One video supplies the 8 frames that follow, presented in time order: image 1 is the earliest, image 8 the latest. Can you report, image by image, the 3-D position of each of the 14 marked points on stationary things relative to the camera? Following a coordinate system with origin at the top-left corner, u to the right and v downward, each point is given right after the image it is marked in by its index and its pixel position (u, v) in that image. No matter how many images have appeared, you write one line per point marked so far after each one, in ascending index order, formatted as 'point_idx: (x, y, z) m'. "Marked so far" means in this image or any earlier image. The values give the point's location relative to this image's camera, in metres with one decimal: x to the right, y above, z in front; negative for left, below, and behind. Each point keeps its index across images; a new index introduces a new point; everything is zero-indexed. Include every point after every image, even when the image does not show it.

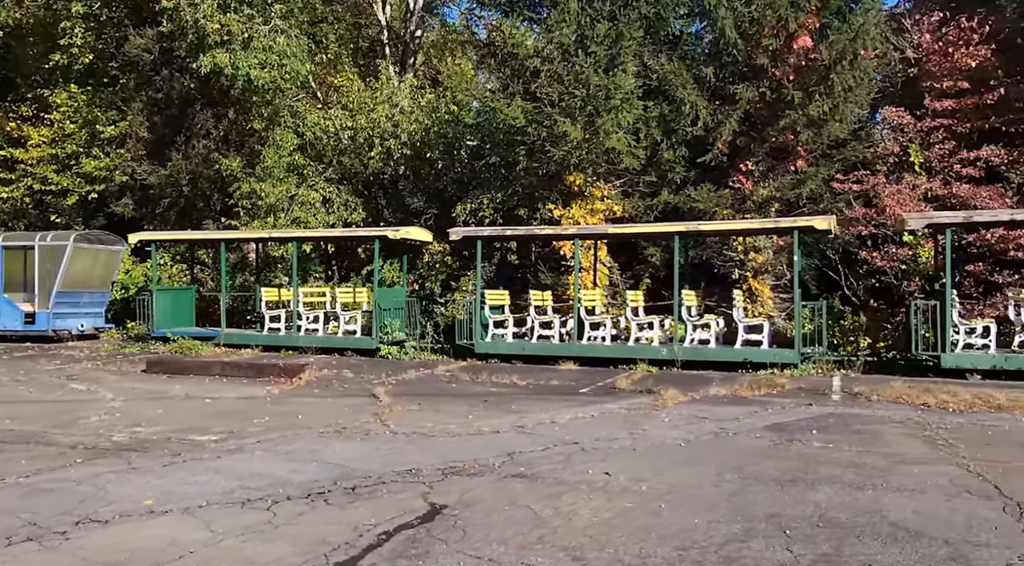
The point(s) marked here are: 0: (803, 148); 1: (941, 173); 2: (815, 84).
0: (+5.6, +2.6, +18.1) m
1: (+7.8, +2.0, +17.2) m
2: (+5.6, +3.8, +17.8) m
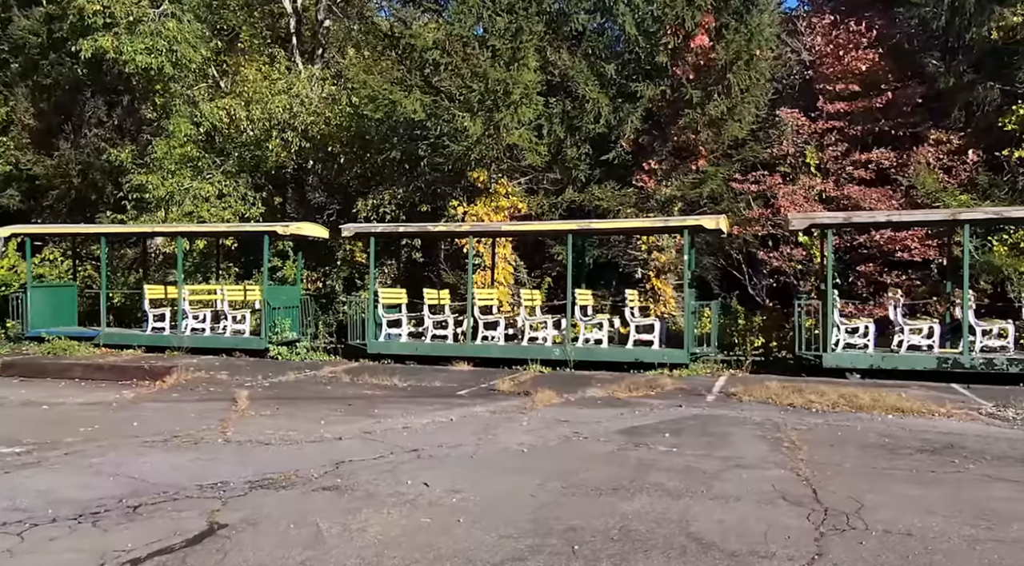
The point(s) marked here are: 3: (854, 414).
0: (+3.8, +2.6, +18.4) m
1: (+6.0, +2.0, +17.6) m
2: (+3.7, +3.8, +18.0) m
3: (+2.7, -1.0, +7.7) m
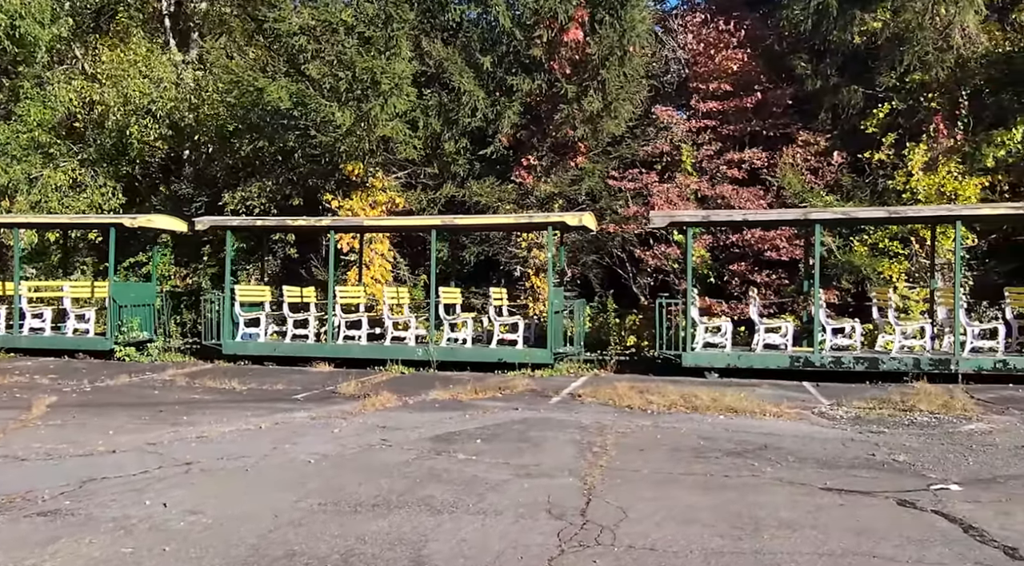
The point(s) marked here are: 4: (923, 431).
0: (+1.4, +2.7, +18.4) m
1: (+3.7, +2.0, +17.9) m
2: (+1.4, +3.8, +18.0) m
3: (+1.4, -1.0, +7.6) m
4: (+3.0, -1.1, +7.0) m
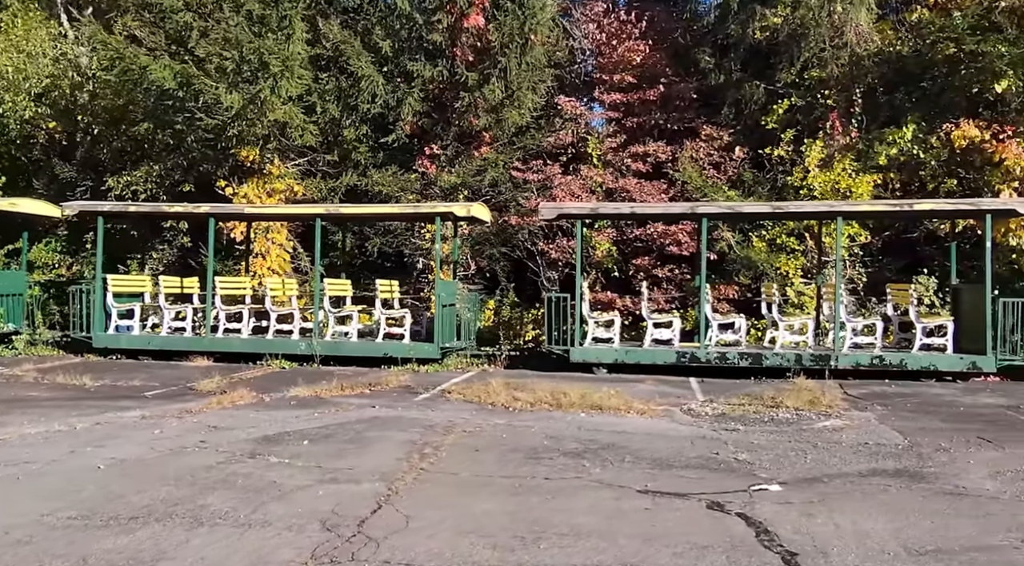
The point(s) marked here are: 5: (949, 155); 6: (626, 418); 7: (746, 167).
0: (-0.5, +2.8, +18.1) m
1: (+1.9, +2.2, +17.8) m
2: (-0.4, +4.0, +17.8) m
3: (+0.3, -1.0, +7.4) m
4: (+1.9, -1.0, +6.9) m
5: (+7.3, +2.1, +16.0) m
6: (+0.9, -1.0, +7.5) m
7: (+4.4, +2.2, +17.8) m
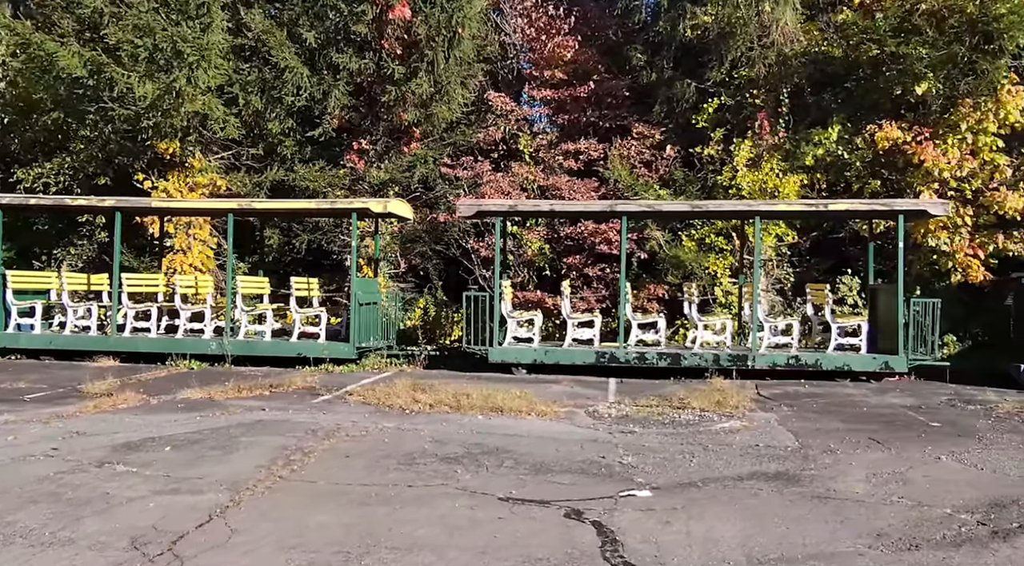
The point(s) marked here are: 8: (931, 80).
0: (-1.8, +2.9, +17.8) m
1: (+0.6, +2.2, +17.6) m
2: (-1.7, +4.0, +17.5) m
3: (-0.5, -1.0, +7.2) m
4: (+1.1, -1.0, +6.8) m
5: (+6.1, +2.1, +16.1) m
6: (+0.1, -1.0, +7.3) m
7: (+3.1, +2.2, +17.8) m
8: (+6.7, +3.2, +15.3) m
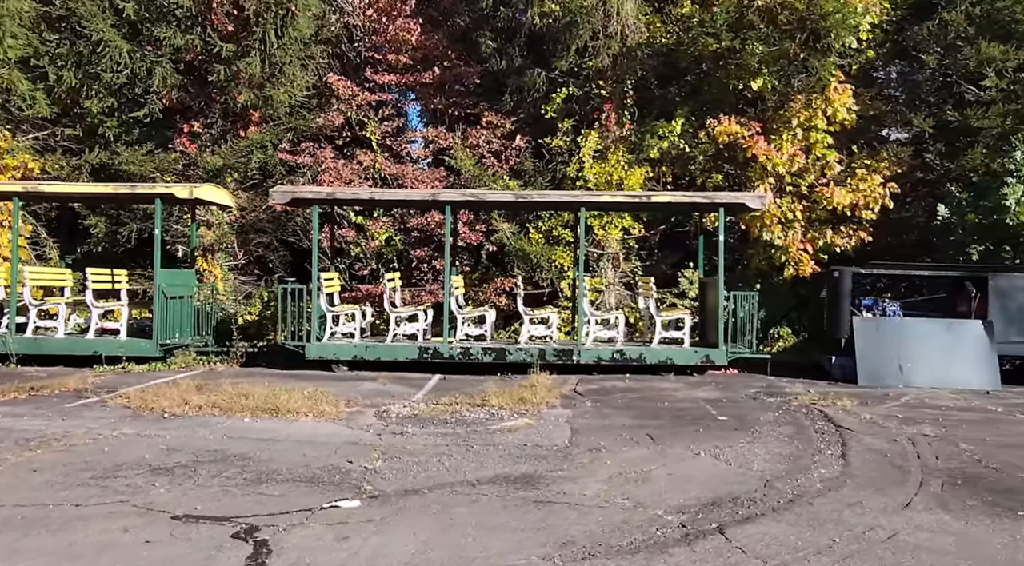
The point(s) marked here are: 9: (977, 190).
0: (-4.6, +3.0, +17.0) m
1: (-2.2, +2.3, +17.1) m
2: (-4.5, +4.1, +16.7) m
3: (-2.1, -0.9, +6.6) m
4: (-0.4, -1.0, +6.4) m
5: (+3.4, +2.2, +16.2) m
6: (-1.5, -1.0, +6.7) m
7: (+0.2, +2.3, +17.6) m
8: (+4.1, +3.3, +15.5) m
9: (+7.0, +1.4, +14.6) m
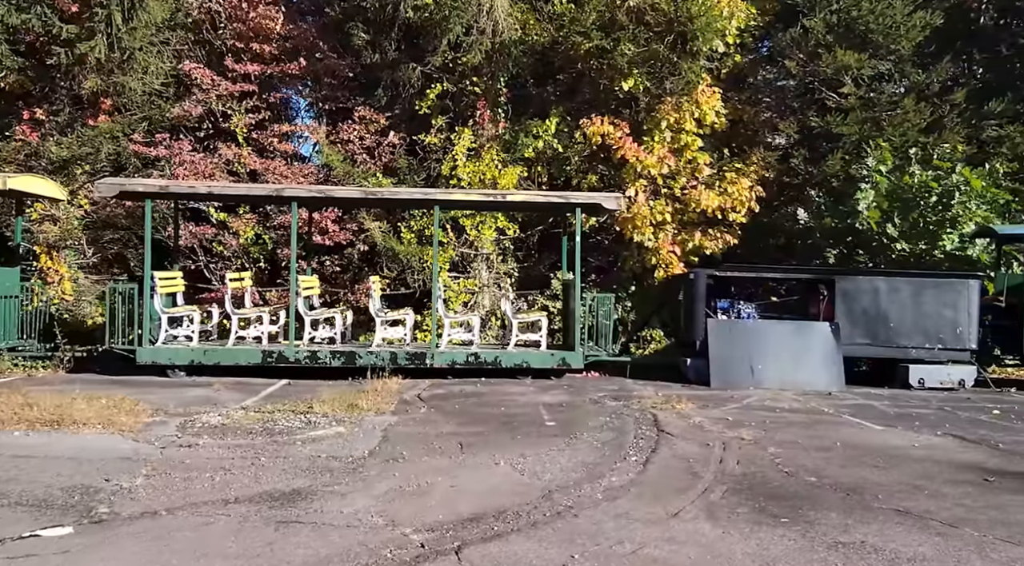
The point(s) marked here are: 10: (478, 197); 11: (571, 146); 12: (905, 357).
0: (-6.8, +3.0, +16.0) m
1: (-4.5, +2.3, +16.3) m
2: (-6.7, +4.2, +15.7) m
3: (-3.3, -0.9, +6.0) m
4: (-1.6, -1.0, +5.9) m
5: (+1.2, +2.2, +16.1) m
6: (-2.7, -0.9, +6.1) m
7: (-2.1, +2.3, +17.1) m
8: (+2.0, +3.3, +15.4) m
9: (+5.0, +1.4, +14.8) m
10: (-0.5, +1.2, +13.4) m
11: (+0.9, +2.3, +16.3) m
12: (+4.4, -0.8, +10.8) m
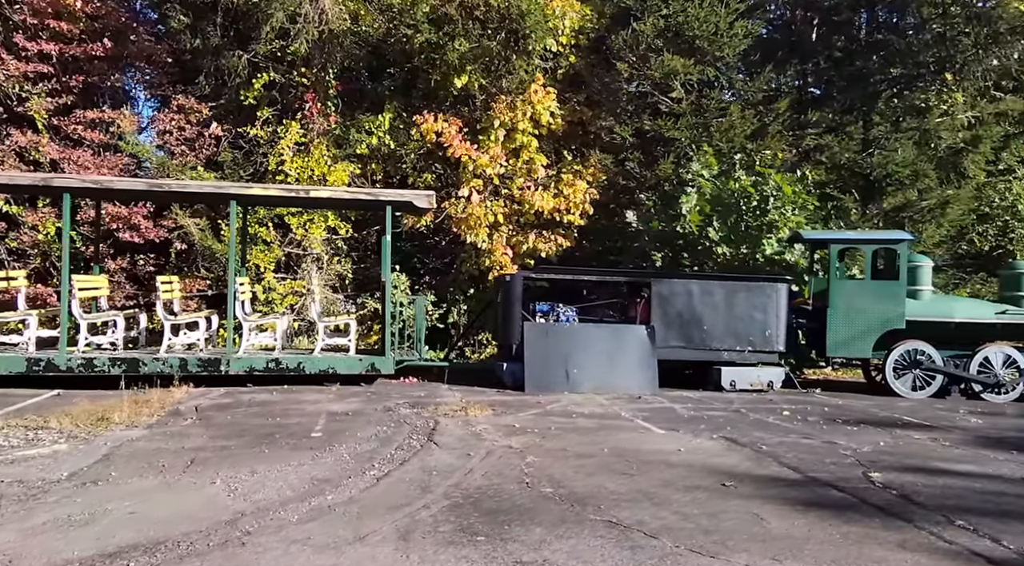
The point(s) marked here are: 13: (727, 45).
0: (-9.5, +3.1, +14.4) m
1: (-7.2, +2.3, +15.0) m
2: (-9.3, +4.2, +14.1) m
3: (-4.7, -0.8, +4.9) m
4: (-3.0, -0.9, +5.0) m
5: (-1.6, +2.2, +15.5) m
6: (-4.1, -0.9, +5.1) m
7: (-5.0, +2.3, +16.1) m
8: (-0.7, +3.3, +15.0) m
9: (+2.3, +1.3, +14.8) m
10: (-2.9, +1.2, +12.7) m
11: (-1.9, +2.3, +15.7) m
12: (+2.3, -0.8, +10.7) m
13: (+3.3, +3.7, +14.8) m
